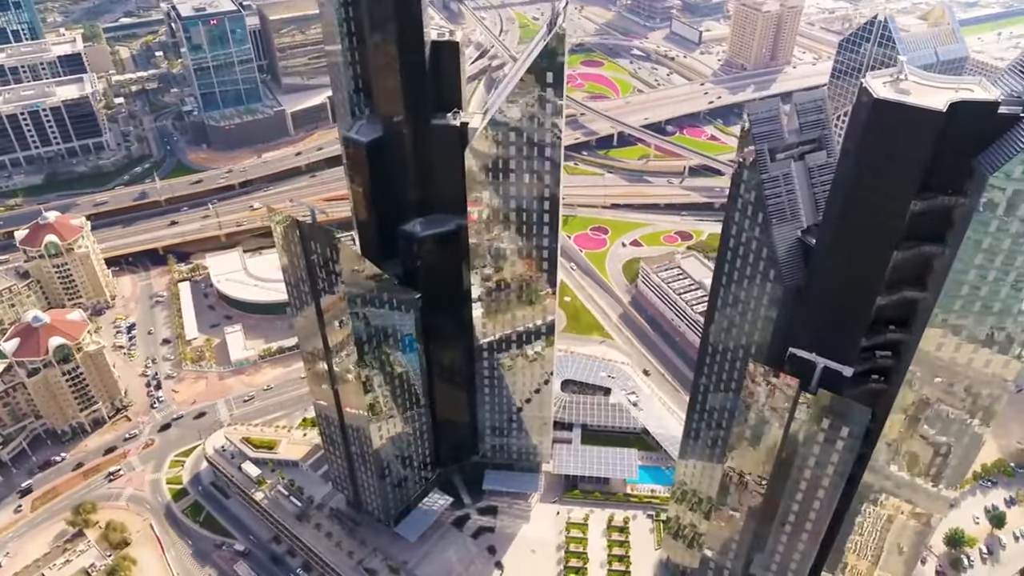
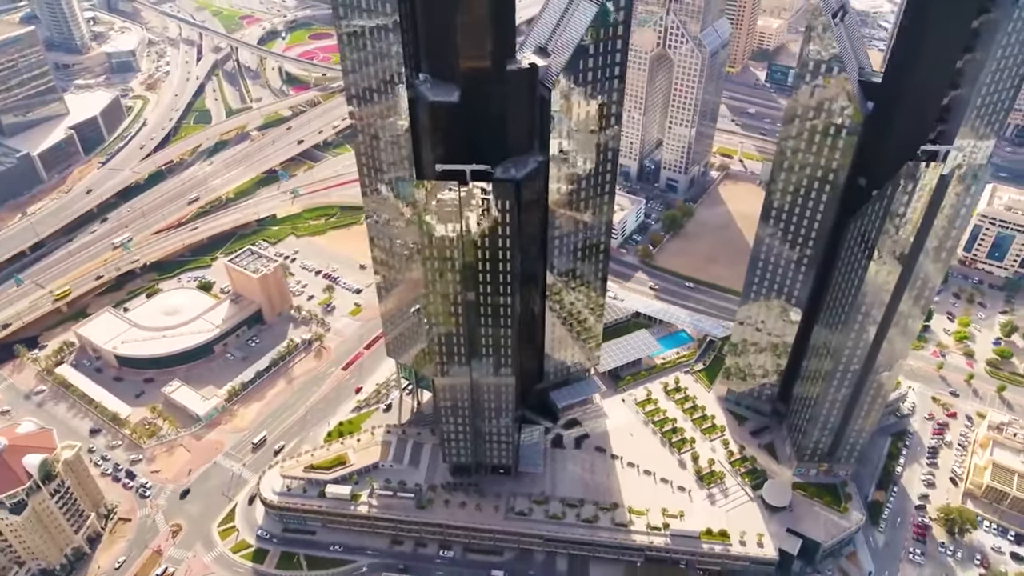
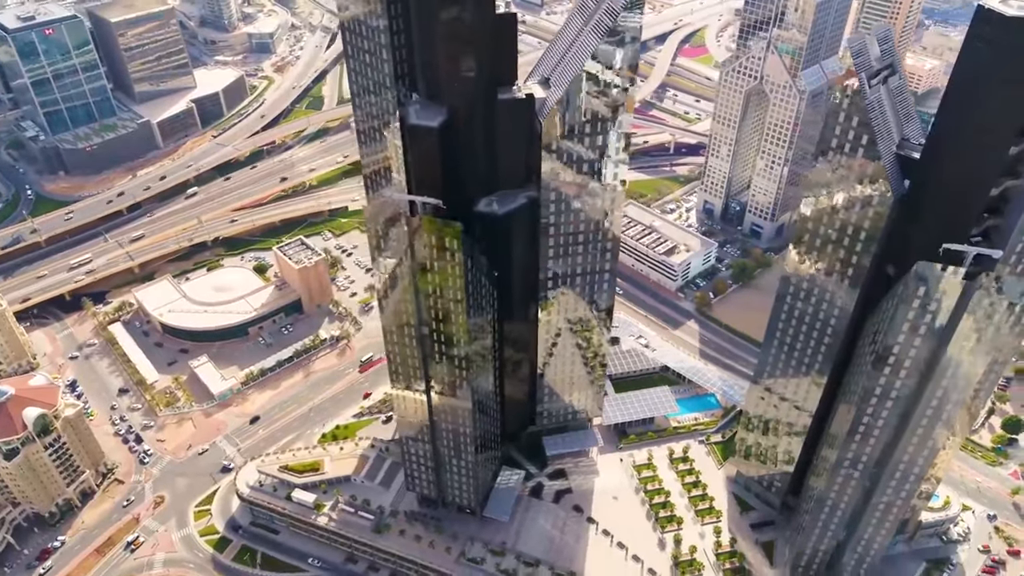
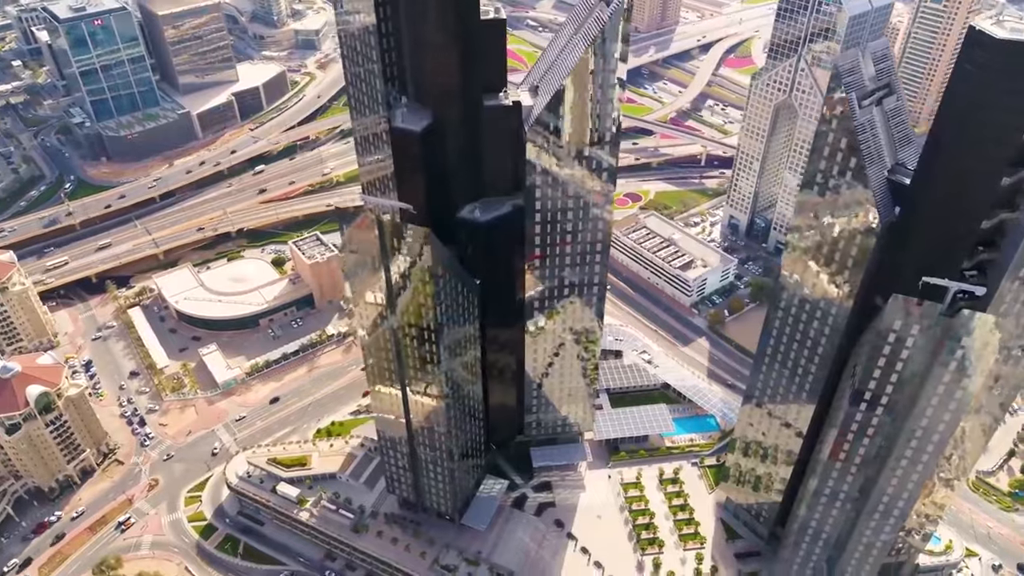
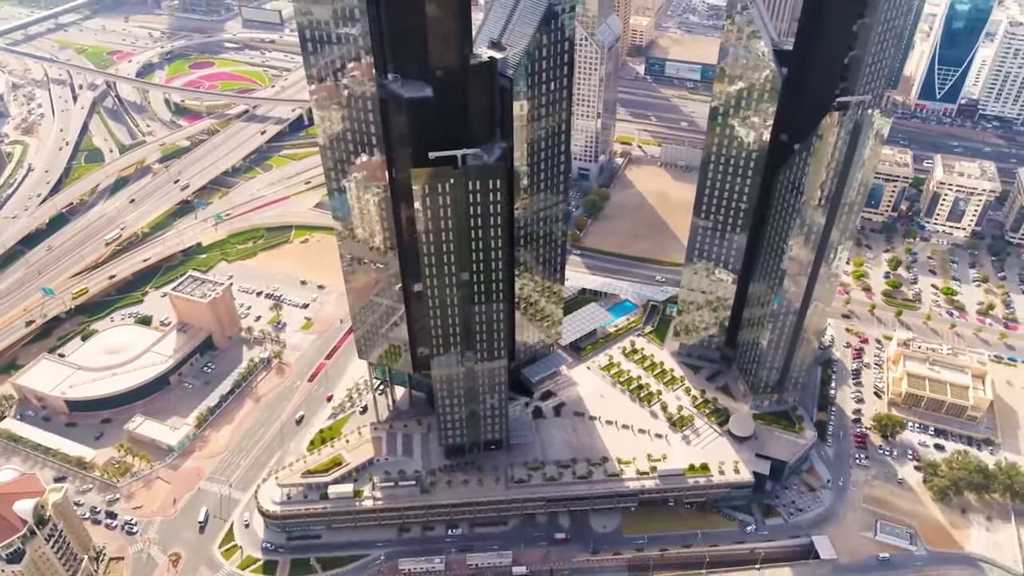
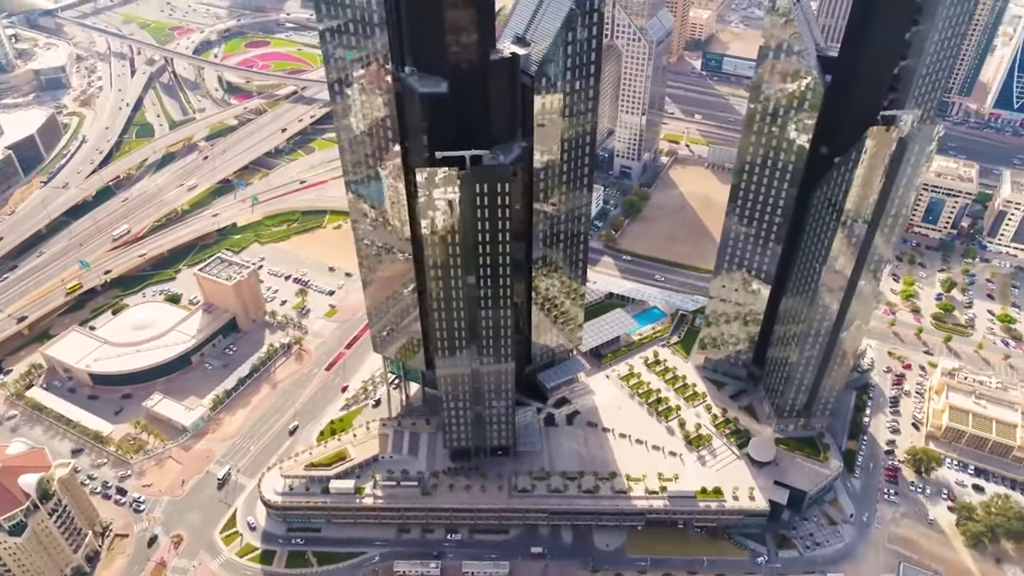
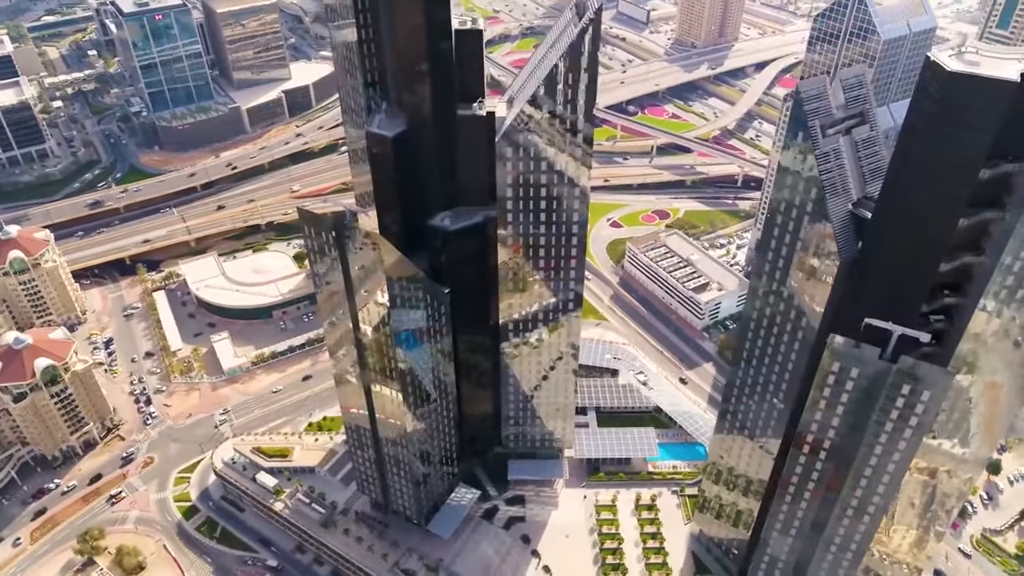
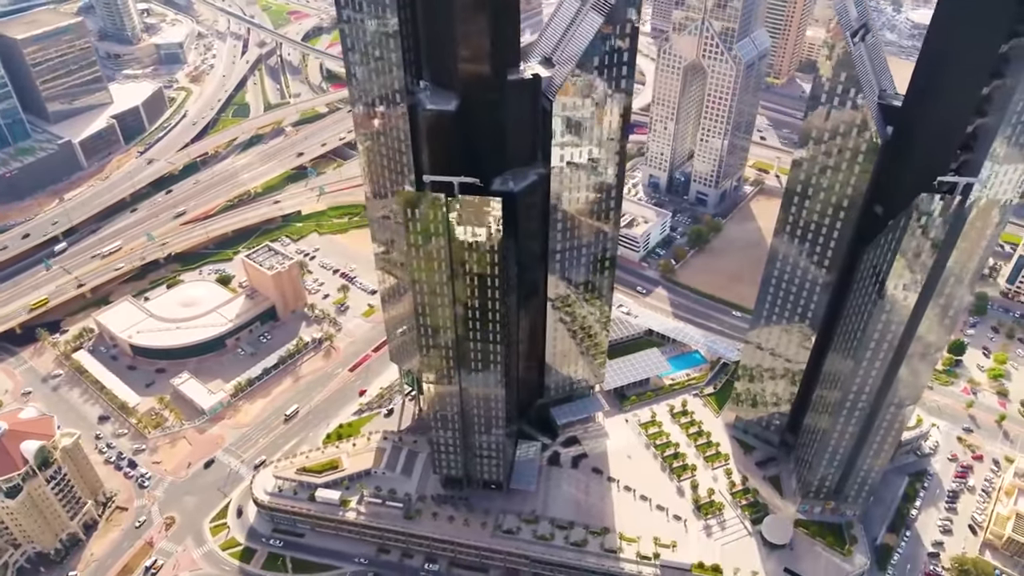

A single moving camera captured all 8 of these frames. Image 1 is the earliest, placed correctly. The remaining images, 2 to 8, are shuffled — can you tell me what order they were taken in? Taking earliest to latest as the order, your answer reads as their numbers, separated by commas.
7, 4, 3, 8, 2, 6, 5
